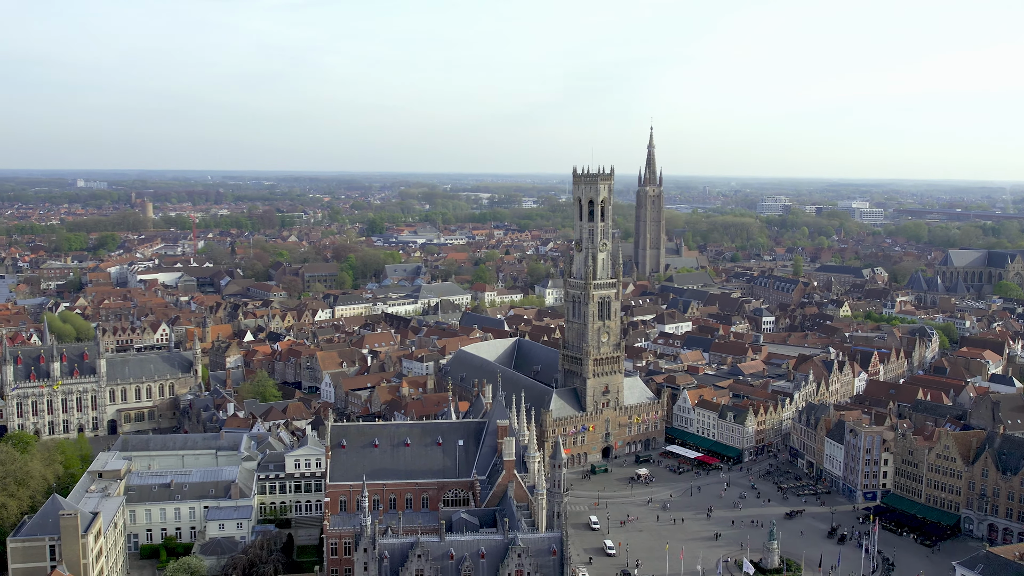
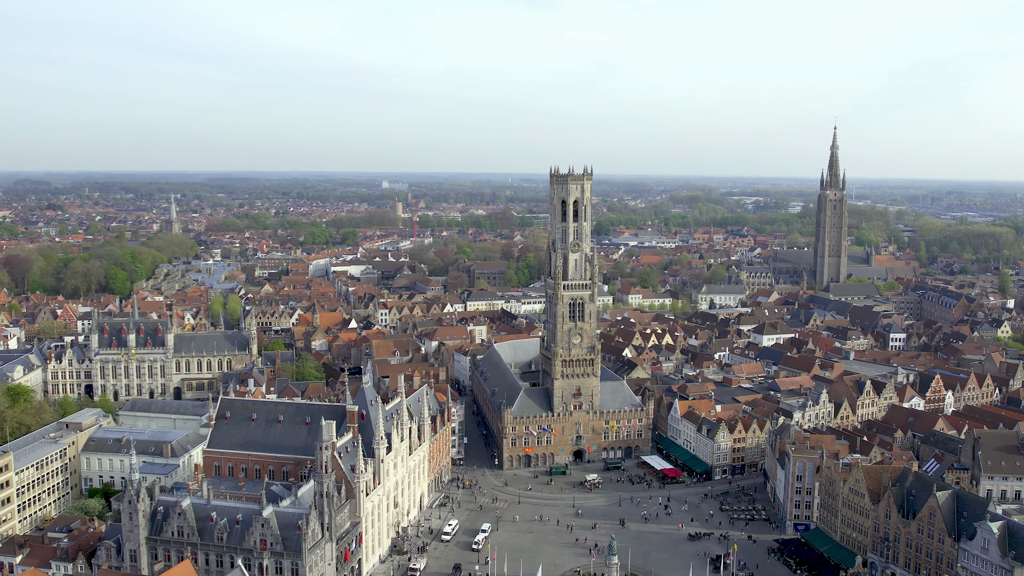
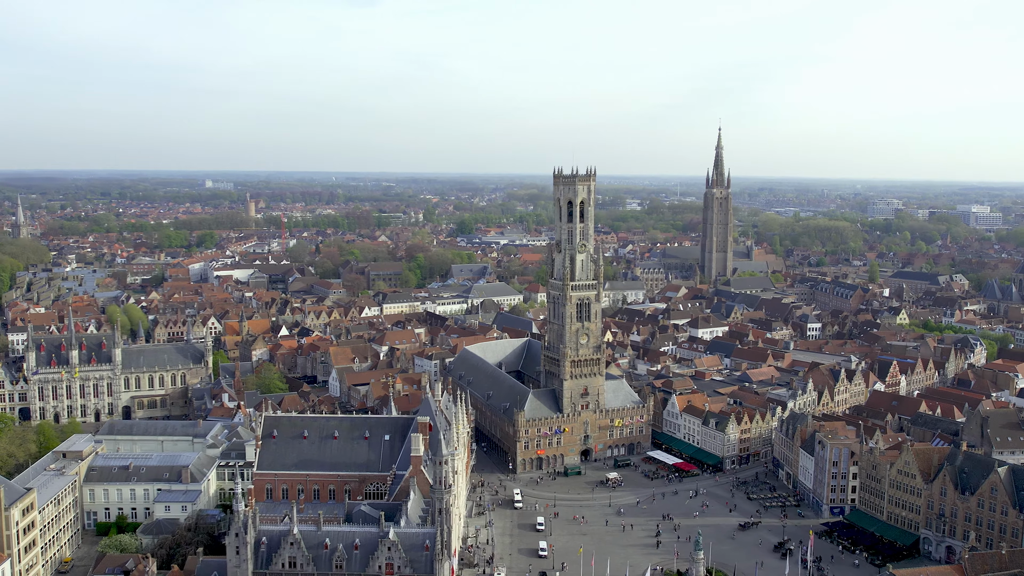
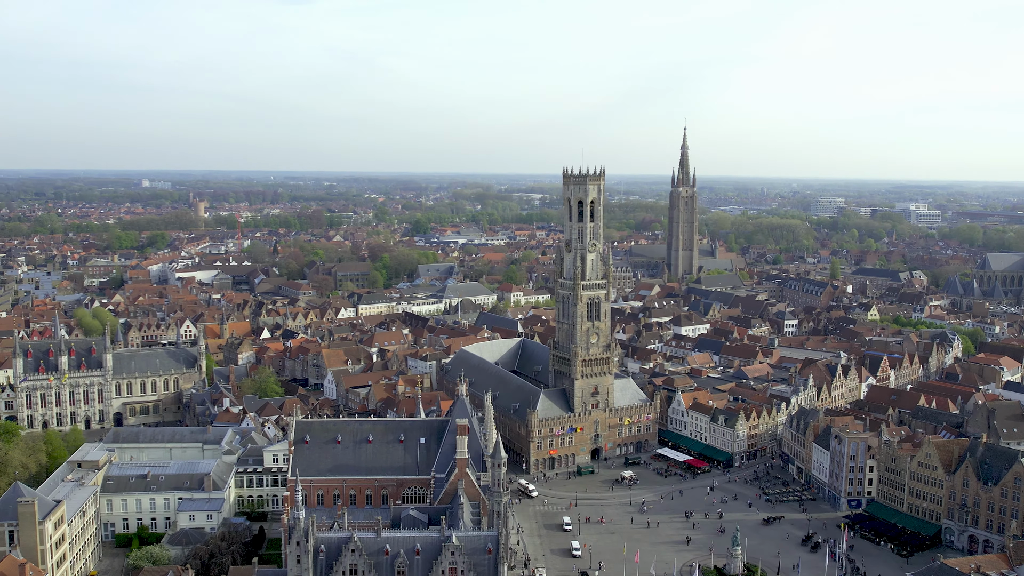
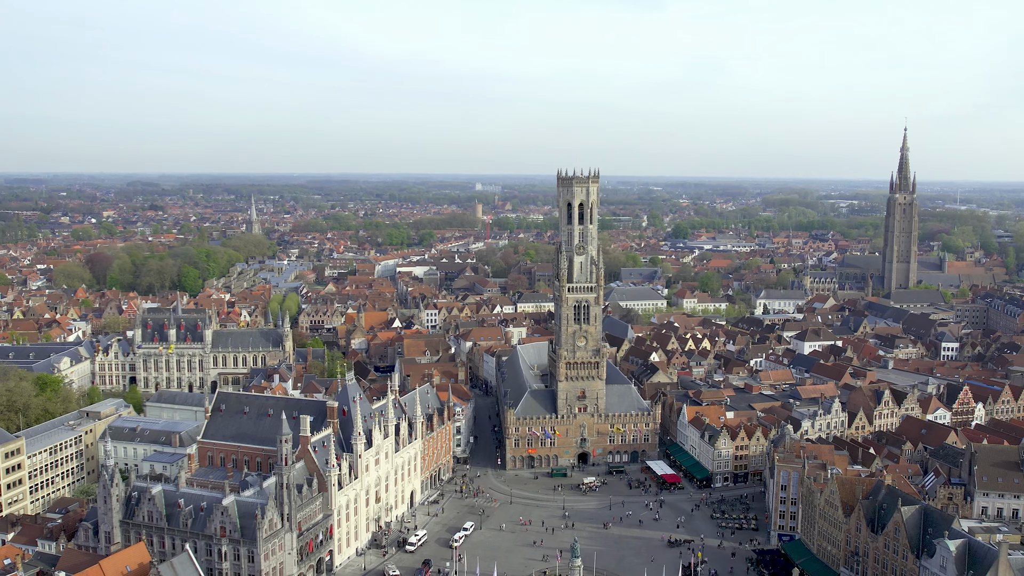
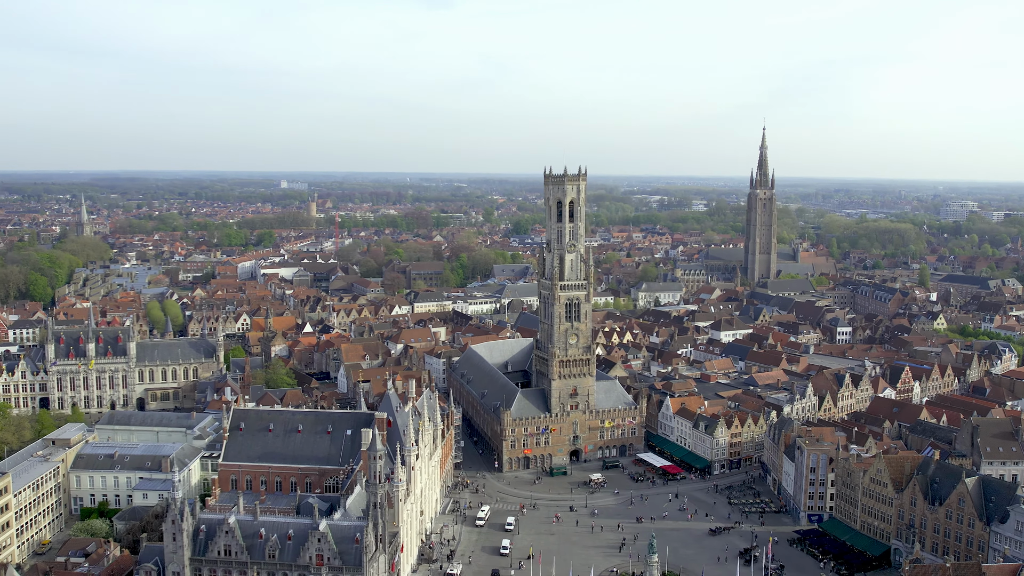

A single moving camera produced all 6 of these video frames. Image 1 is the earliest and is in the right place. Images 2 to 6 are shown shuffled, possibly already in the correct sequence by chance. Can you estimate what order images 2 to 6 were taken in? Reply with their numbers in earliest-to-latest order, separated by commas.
4, 3, 6, 2, 5
